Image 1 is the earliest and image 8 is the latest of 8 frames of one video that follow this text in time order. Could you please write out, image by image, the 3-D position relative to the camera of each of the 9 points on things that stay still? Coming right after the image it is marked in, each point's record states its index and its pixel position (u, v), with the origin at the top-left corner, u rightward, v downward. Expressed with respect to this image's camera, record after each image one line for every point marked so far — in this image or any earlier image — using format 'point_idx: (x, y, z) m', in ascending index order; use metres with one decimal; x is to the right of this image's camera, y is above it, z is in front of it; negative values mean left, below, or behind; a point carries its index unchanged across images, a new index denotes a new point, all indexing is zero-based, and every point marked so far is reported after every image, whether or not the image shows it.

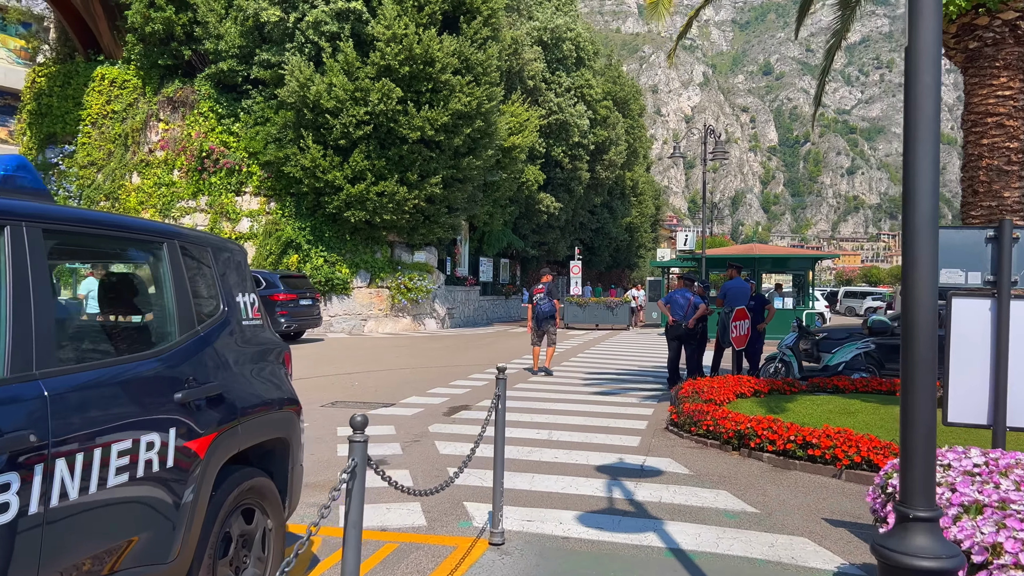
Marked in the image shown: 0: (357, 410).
0: (-1.7, -1.3, +8.8) m
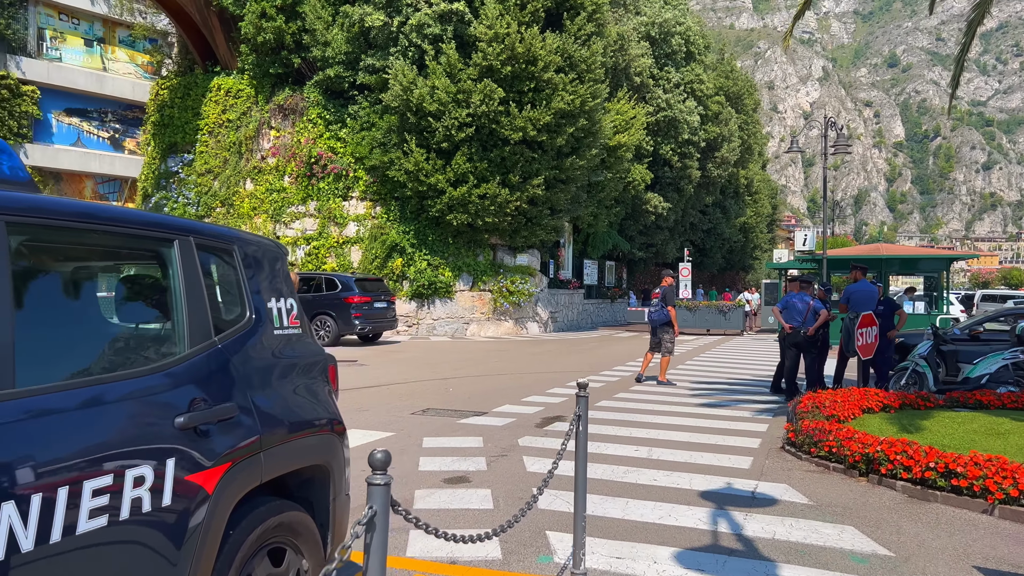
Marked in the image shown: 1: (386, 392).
0: (-0.7, -1.3, +8.4) m
1: (-1.6, -1.3, +10.4) m
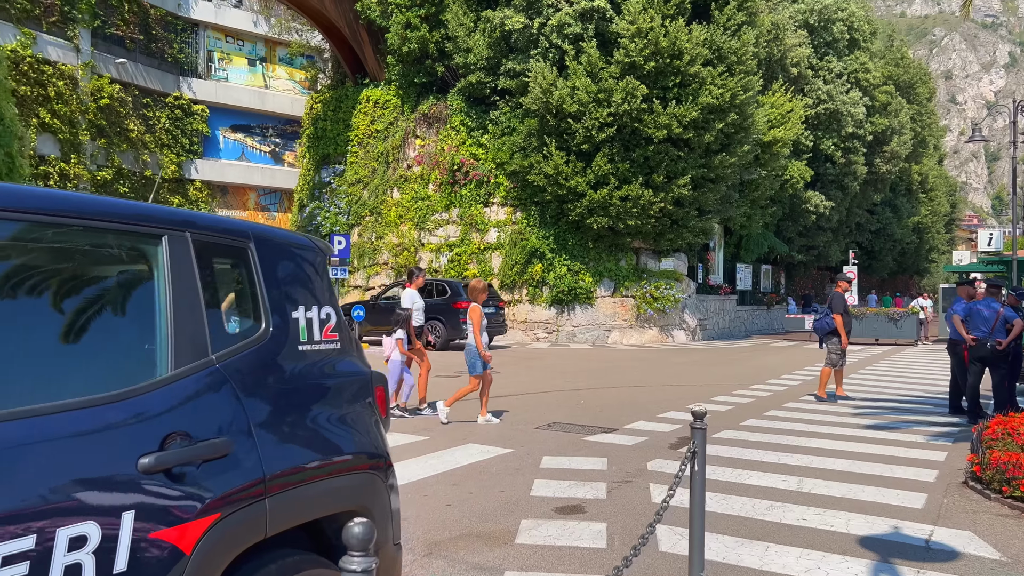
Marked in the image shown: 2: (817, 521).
0: (+0.6, -1.4, +7.8) m
1: (+0.1, -1.4, +9.9) m
2: (+1.9, -1.4, +5.0) m
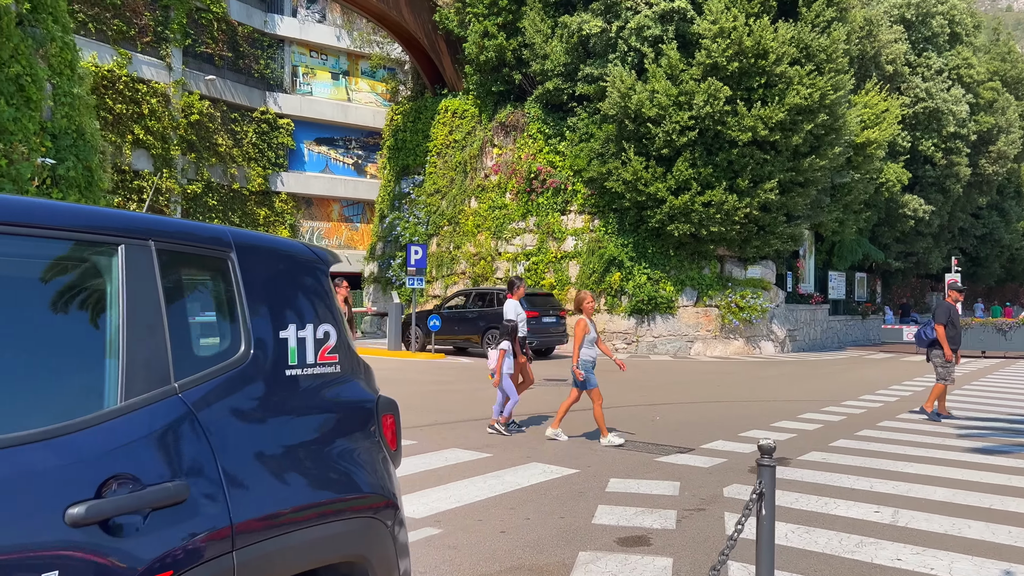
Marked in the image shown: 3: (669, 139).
0: (+1.2, -1.5, +7.3) m
1: (+0.9, -1.5, +9.5) m
2: (+2.2, -1.5, +4.4) m
3: (+3.5, +3.3, +18.4) m
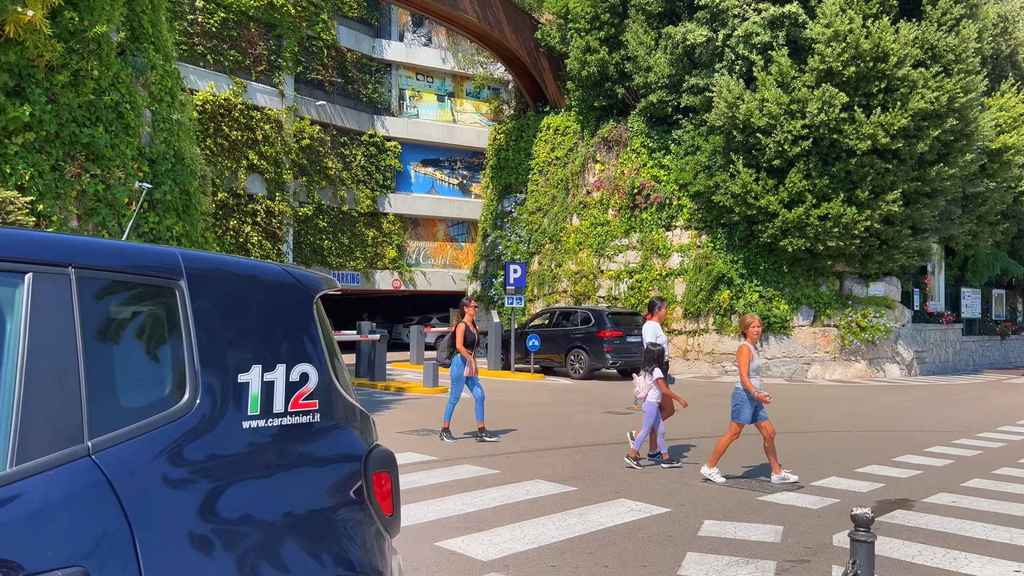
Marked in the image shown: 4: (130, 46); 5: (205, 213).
0: (+1.9, -1.7, +6.7) m
1: (+1.9, -1.7, +8.9) m
2: (+2.5, -1.6, +3.7) m
3: (+5.7, +2.9, +17.4) m
4: (-4.1, +2.6, +9.0) m
5: (-4.0, +1.0, +10.7) m
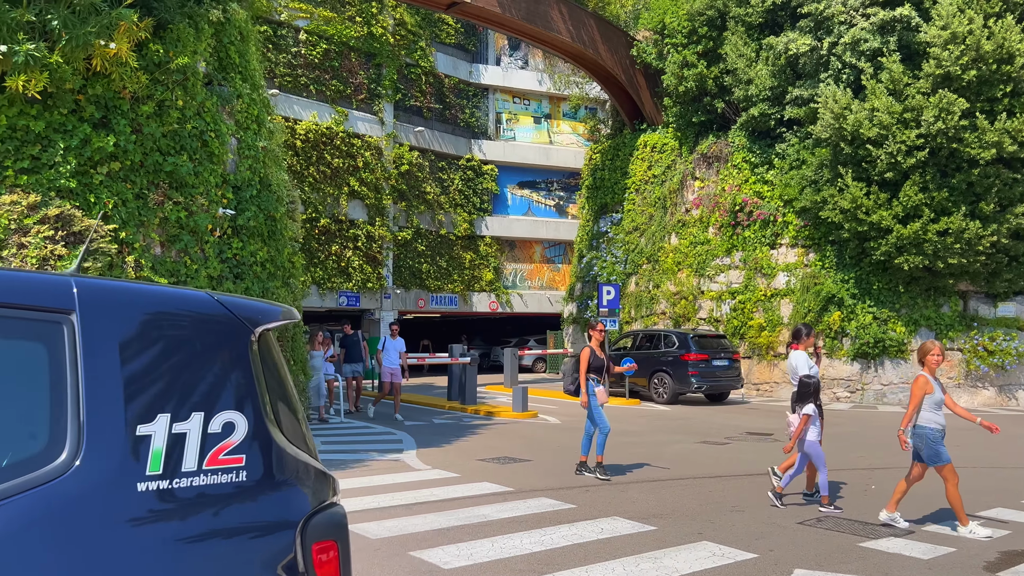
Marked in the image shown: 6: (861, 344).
0: (+2.5, -1.8, +6.0) m
1: (+2.7, -1.9, +8.2) m
2: (+2.7, -1.7, +3.0) m
3: (+7.5, +2.5, +16.3) m
4: (-3.3, +2.4, +9.2) m
5: (-2.9, +0.7, +10.9) m
6: (+7.6, -1.2, +18.0) m
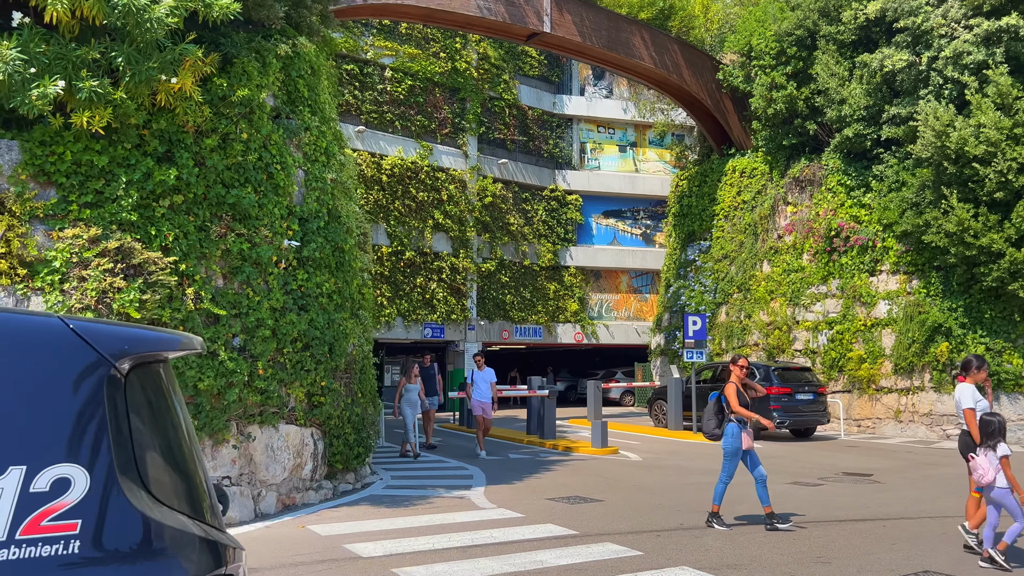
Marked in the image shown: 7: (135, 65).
0: (+2.8, -2.0, +5.3) m
1: (+3.3, -2.2, +7.4) m
2: (+2.7, -1.7, +2.3) m
3: (+9.0, +2.0, +15.1) m
4: (-2.5, +2.0, +9.3) m
5: (-2.0, +0.2, +10.8) m
6: (+9.3, -1.8, +16.6) m
7: (-3.1, +1.8, +6.8) m
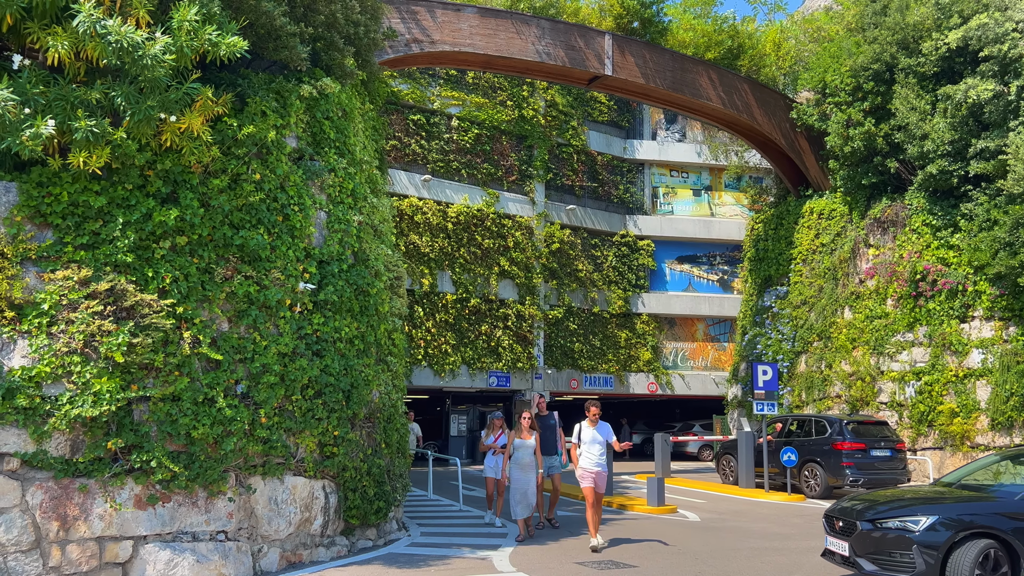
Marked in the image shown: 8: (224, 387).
0: (+2.7, -2.2, +4.4) m
1: (+3.4, -2.5, +6.4) m
2: (+2.2, -1.8, +1.4) m
3: (+9.9, +1.2, +13.7) m
4: (-2.2, +1.5, +9.1) m
5: (-1.5, -0.3, +10.5) m
6: (+10.3, -2.7, +14.9) m
7: (-3.1, +1.5, +6.7) m
8: (-2.5, -0.9, +7.2) m
